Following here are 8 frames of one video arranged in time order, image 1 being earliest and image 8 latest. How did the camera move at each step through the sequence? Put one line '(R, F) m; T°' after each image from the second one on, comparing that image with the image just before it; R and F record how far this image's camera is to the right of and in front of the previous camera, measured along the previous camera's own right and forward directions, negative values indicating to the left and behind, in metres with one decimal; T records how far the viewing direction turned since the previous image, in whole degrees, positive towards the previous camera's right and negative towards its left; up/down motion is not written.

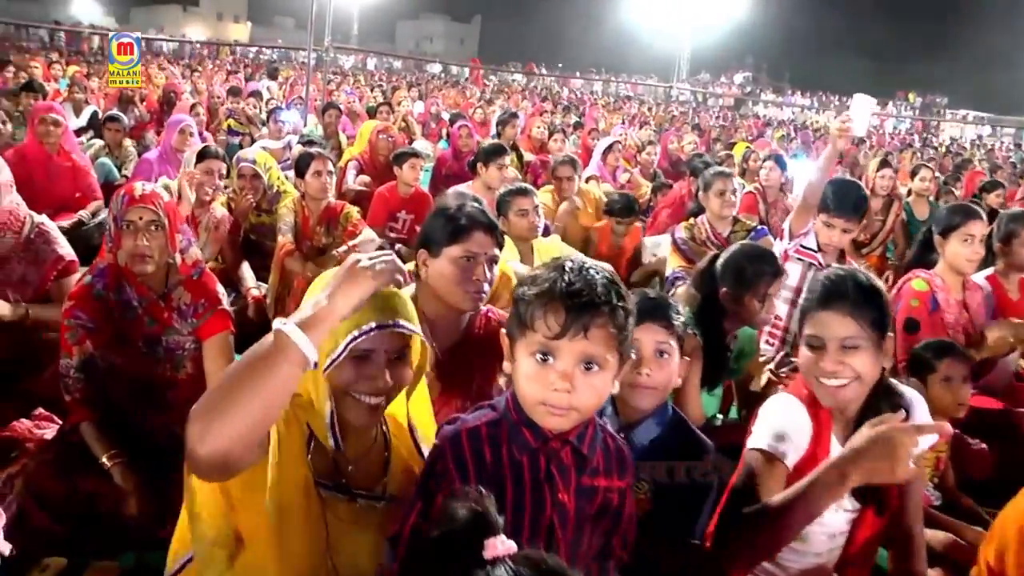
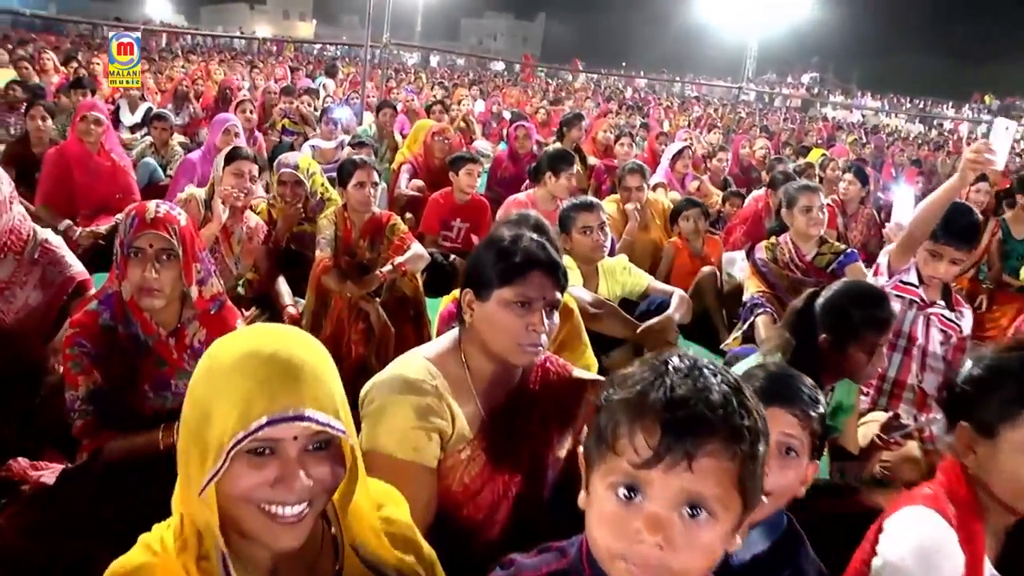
(0.0, +0.4) m; -3°
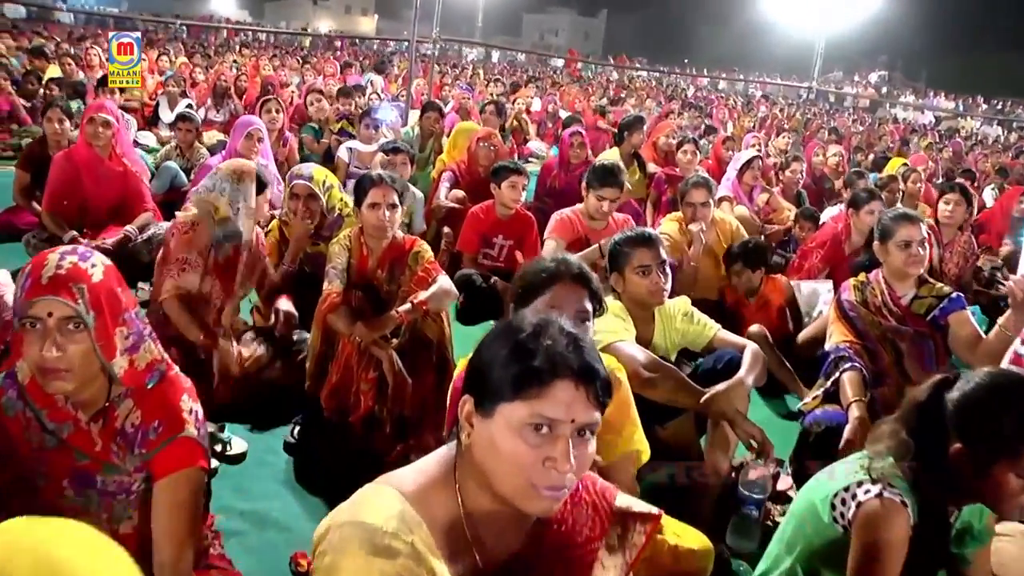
(0.0, +0.5) m; -3°
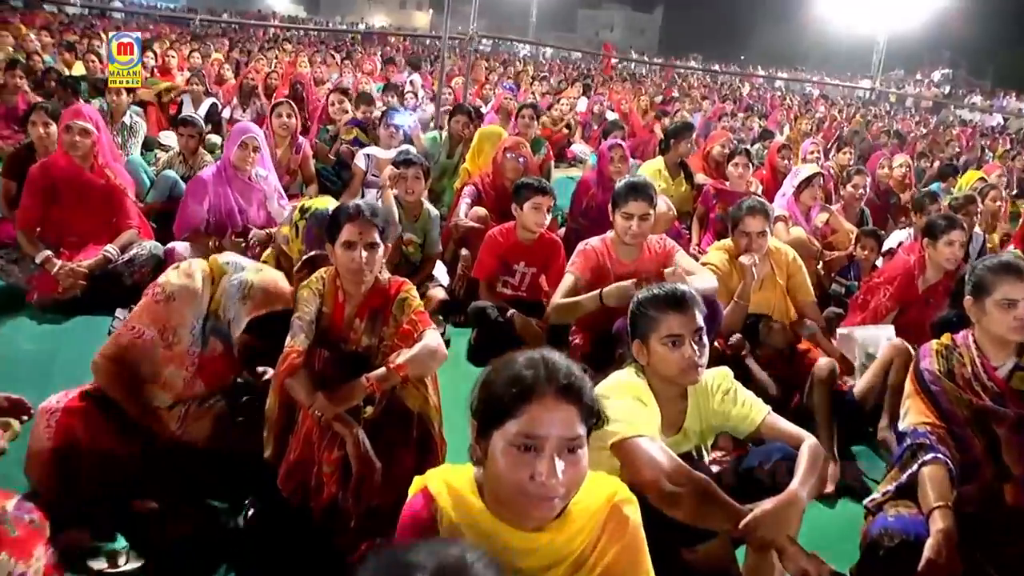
(+0.1, +0.5) m; -3°
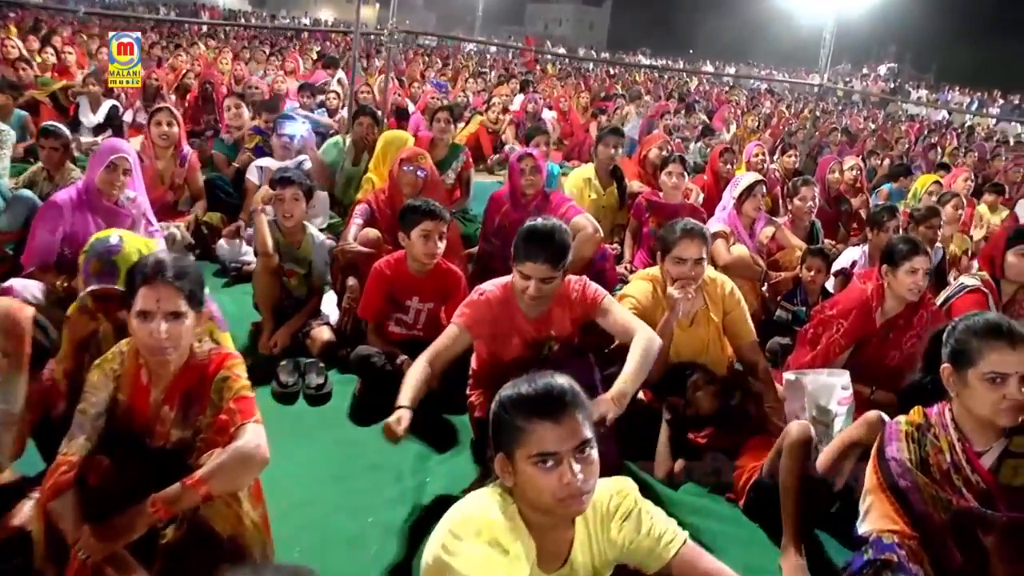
(+0.2, +0.6) m; +3°
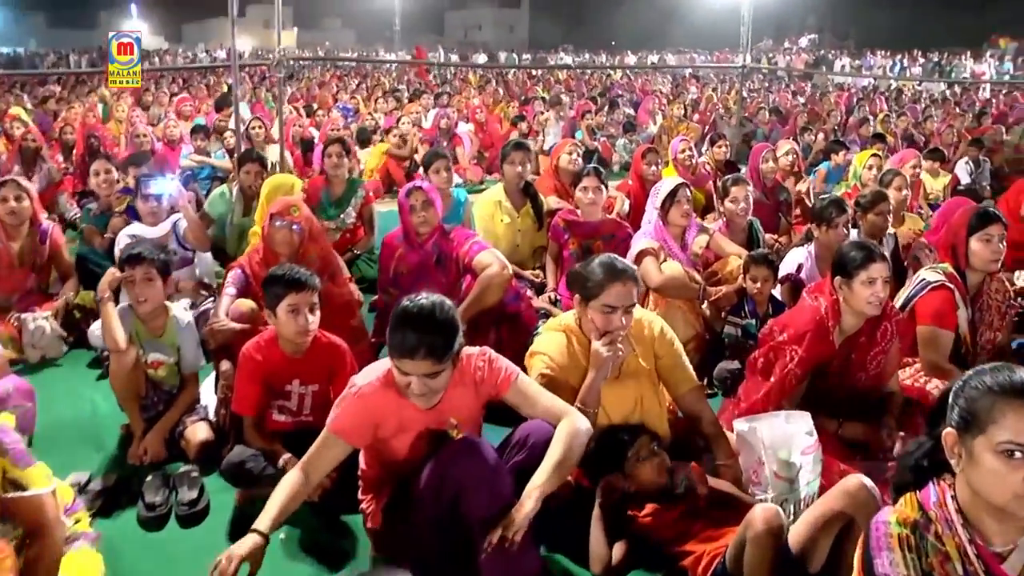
(+0.2, +0.5) m; +3°
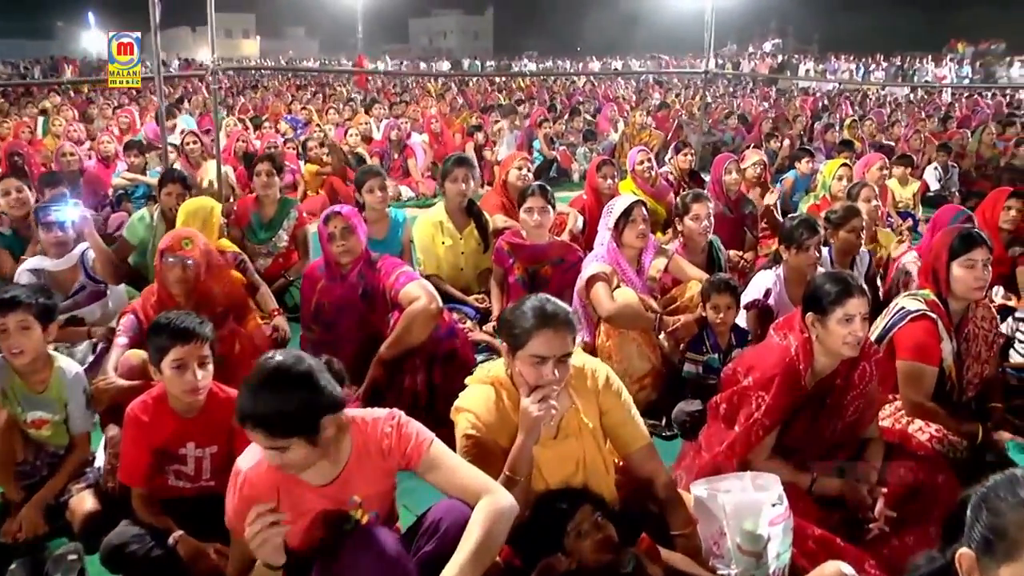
(+0.1, +0.4) m; +2°
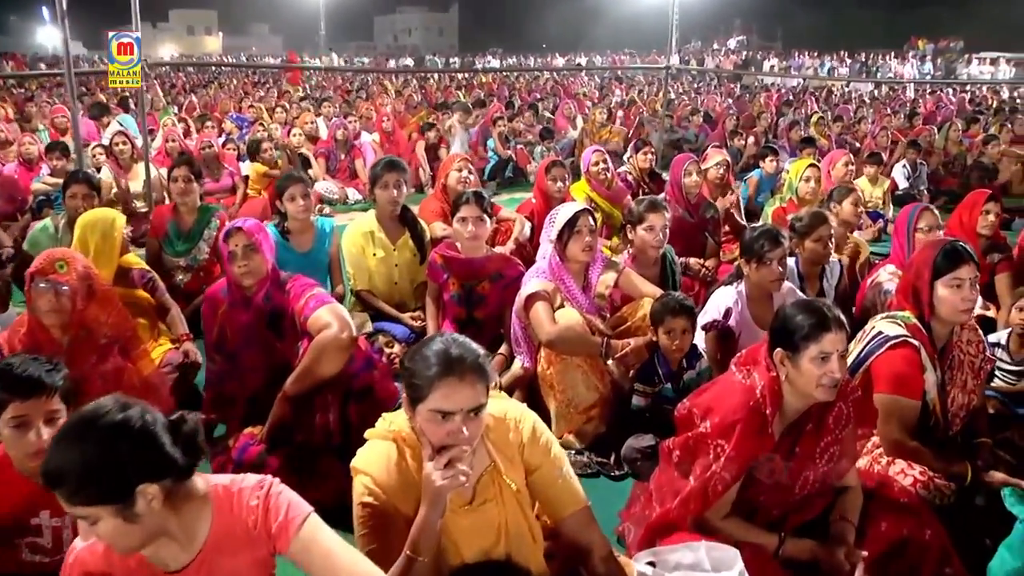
(+0.1, +0.4) m; +2°
